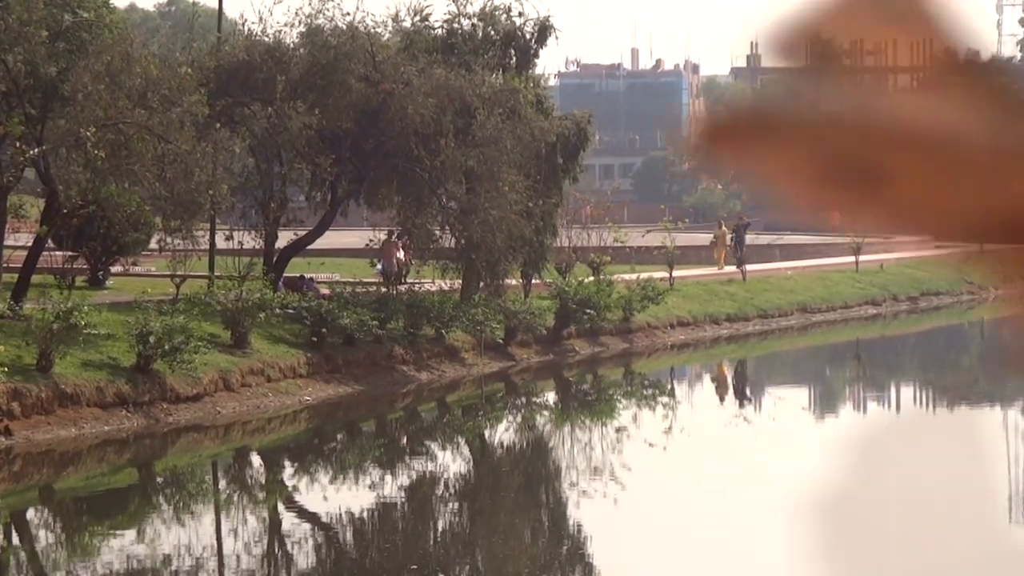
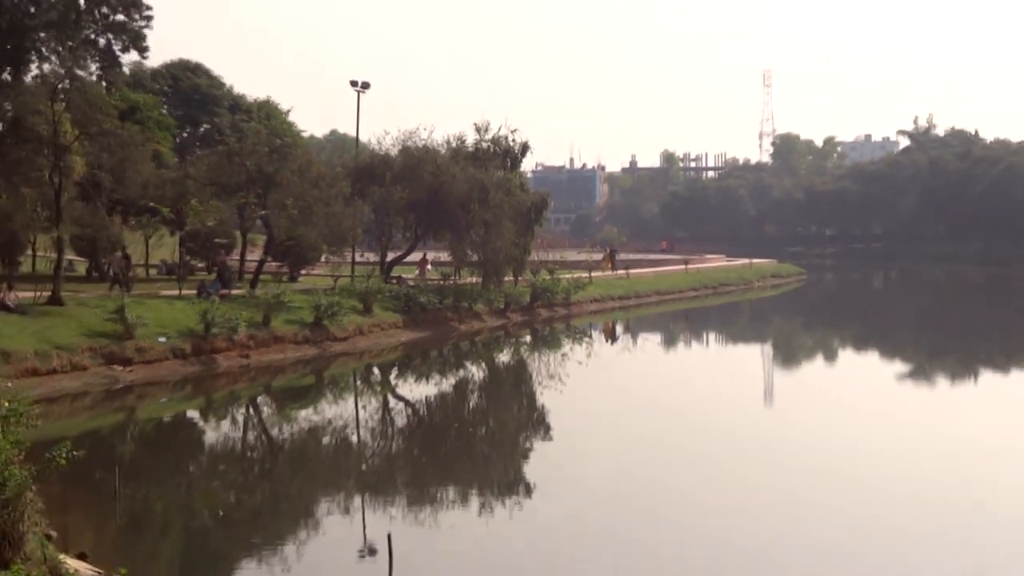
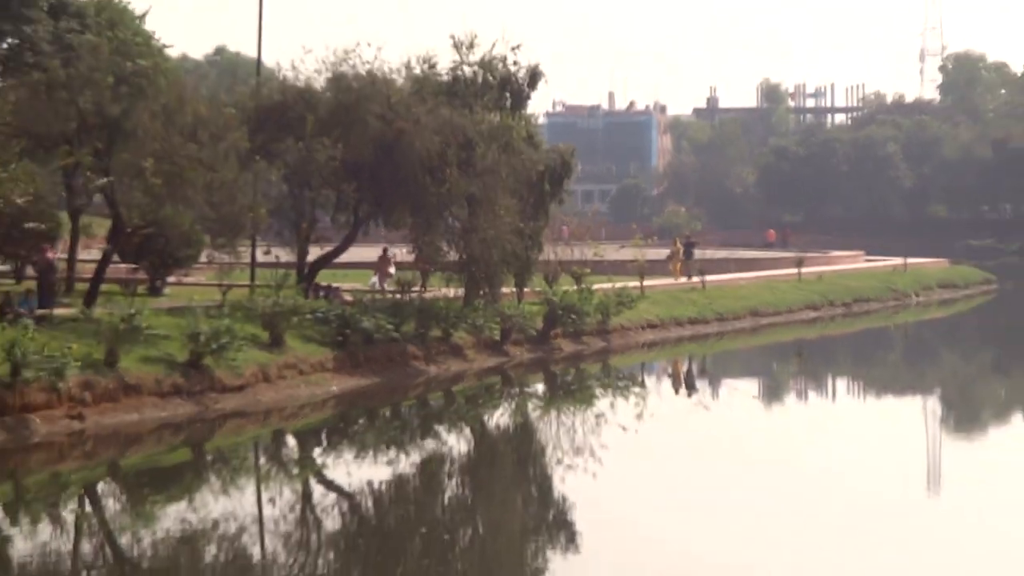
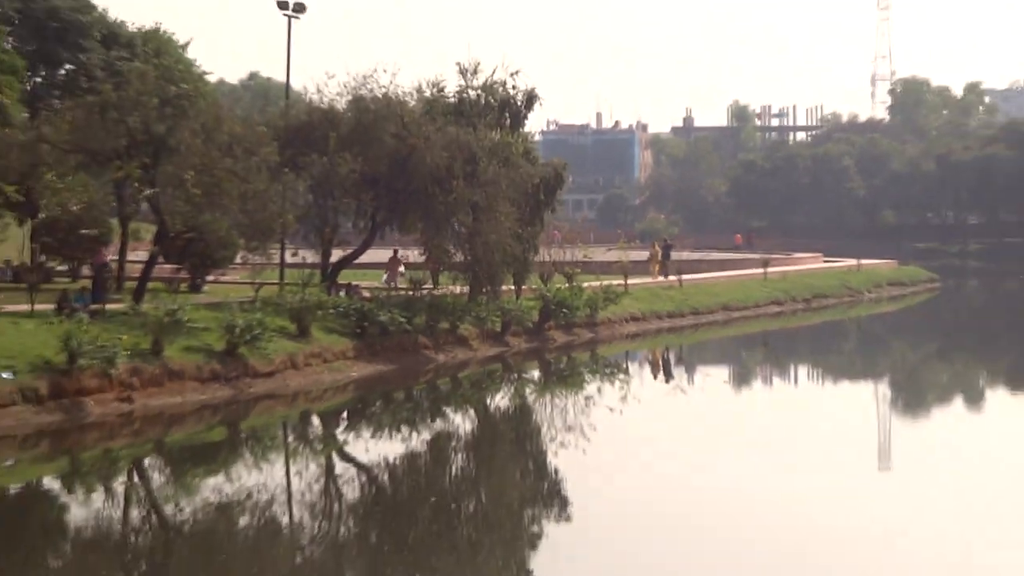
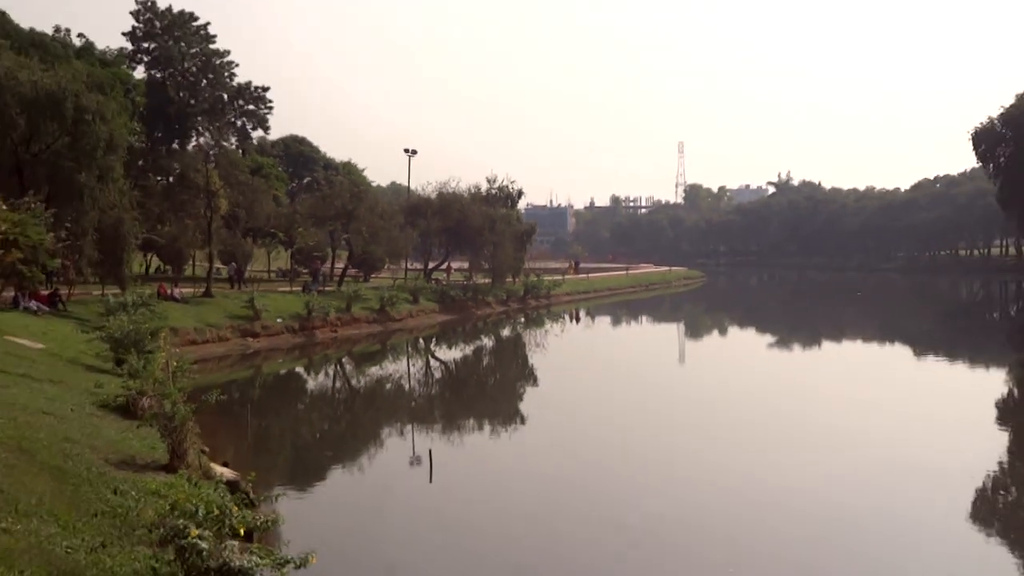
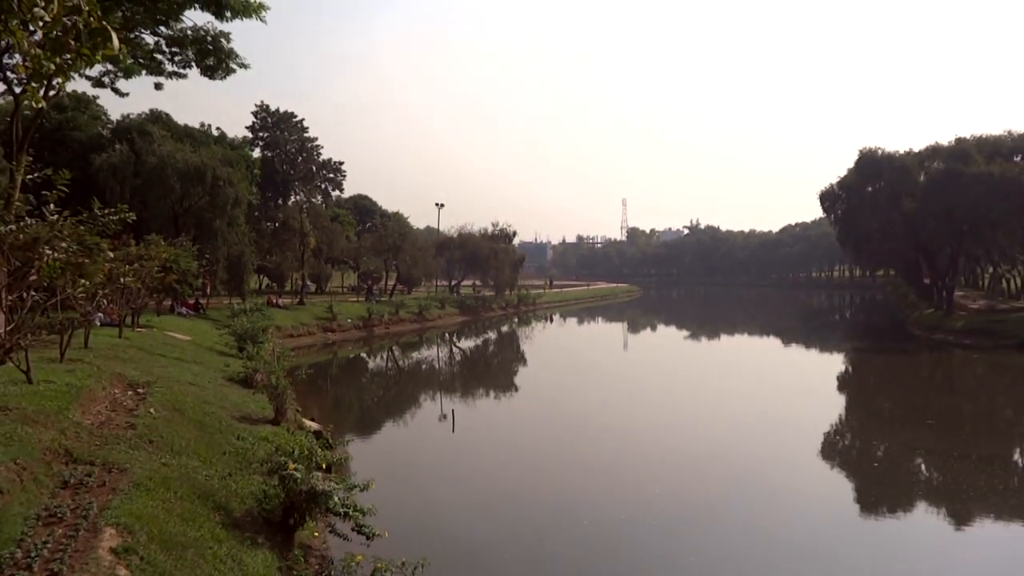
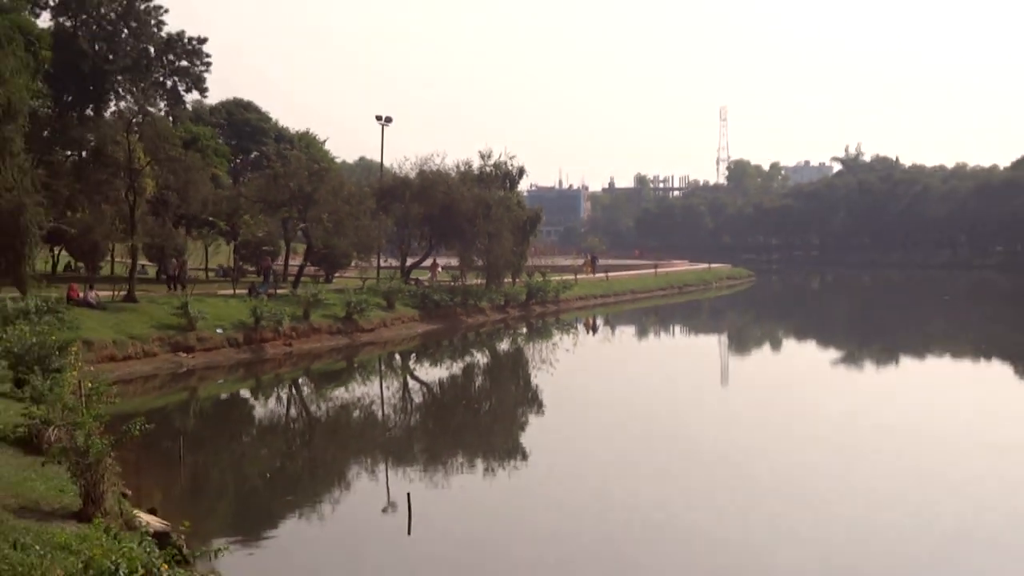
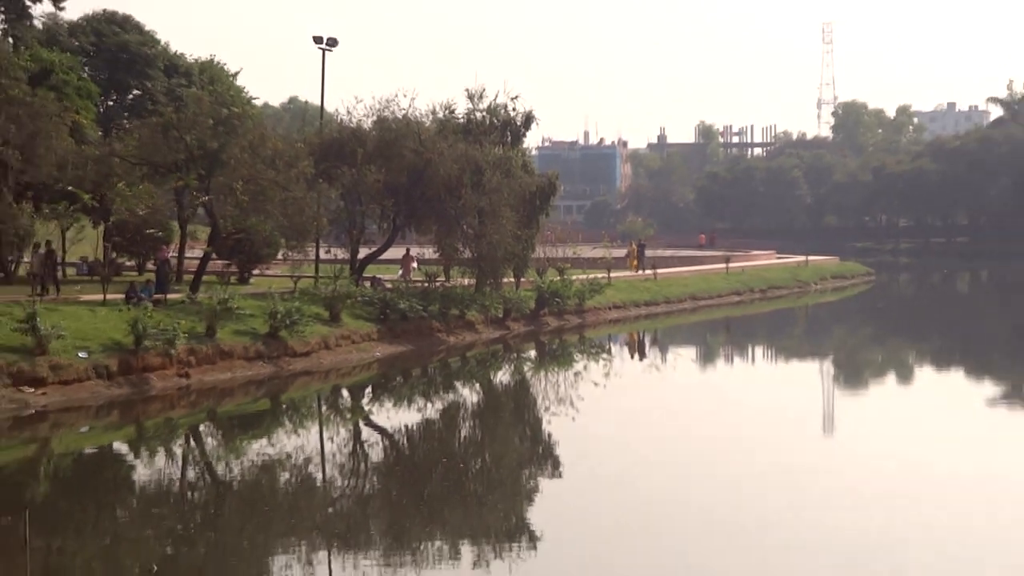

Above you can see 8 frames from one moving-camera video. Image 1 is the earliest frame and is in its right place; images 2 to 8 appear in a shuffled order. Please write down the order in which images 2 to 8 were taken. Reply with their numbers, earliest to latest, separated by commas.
3, 4, 8, 2, 7, 5, 6
